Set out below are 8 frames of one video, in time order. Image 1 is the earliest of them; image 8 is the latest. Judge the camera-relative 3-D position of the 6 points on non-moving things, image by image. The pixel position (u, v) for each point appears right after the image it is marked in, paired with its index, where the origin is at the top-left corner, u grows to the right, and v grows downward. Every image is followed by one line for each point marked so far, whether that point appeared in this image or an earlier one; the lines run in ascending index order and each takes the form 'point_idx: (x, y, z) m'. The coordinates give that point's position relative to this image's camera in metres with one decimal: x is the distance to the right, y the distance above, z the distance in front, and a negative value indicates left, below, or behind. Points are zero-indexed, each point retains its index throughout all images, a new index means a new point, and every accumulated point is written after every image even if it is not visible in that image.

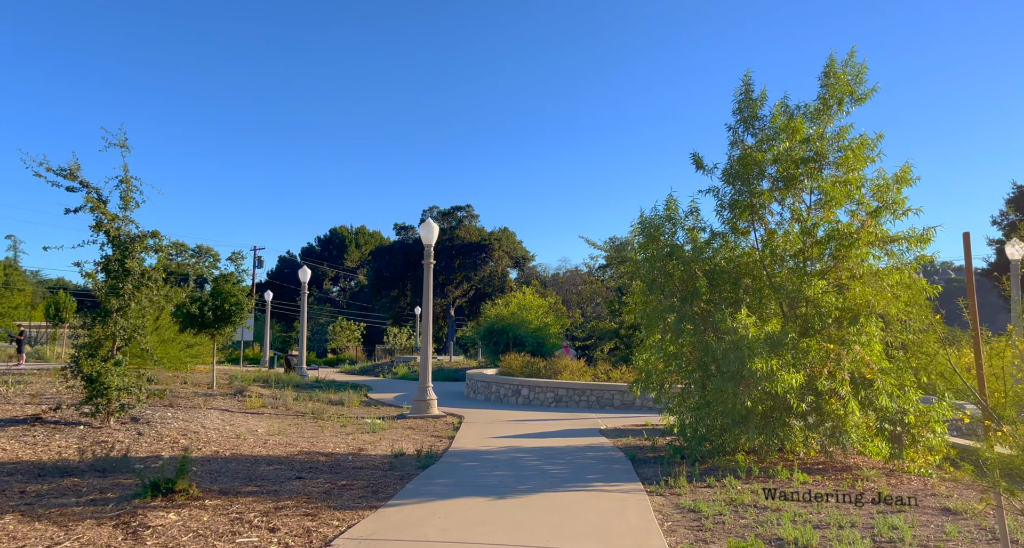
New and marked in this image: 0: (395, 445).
0: (-1.5, -2.2, +9.7) m
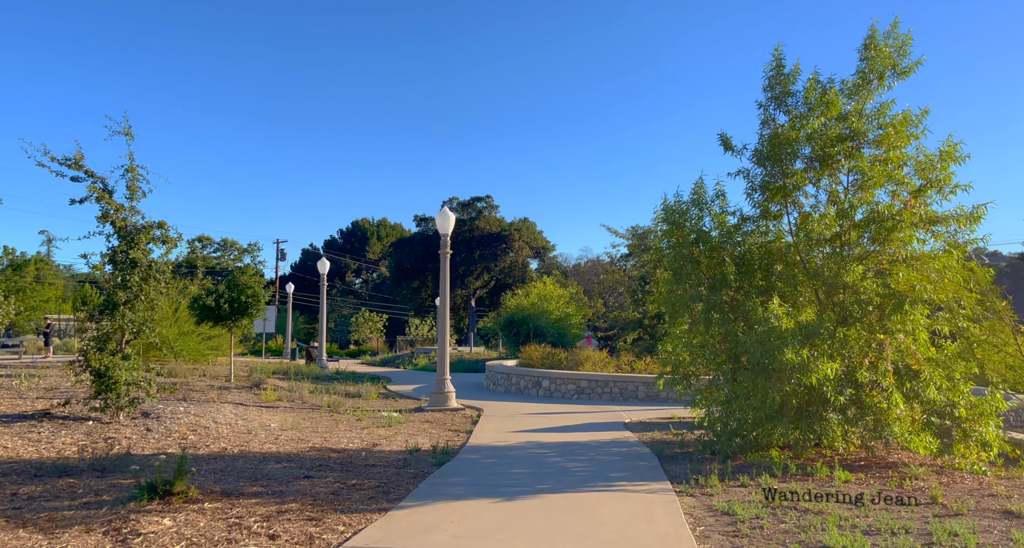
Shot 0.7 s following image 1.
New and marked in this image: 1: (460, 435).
0: (-1.2, -2.0, +9.3) m
1: (-0.7, -2.1, +10.0) m
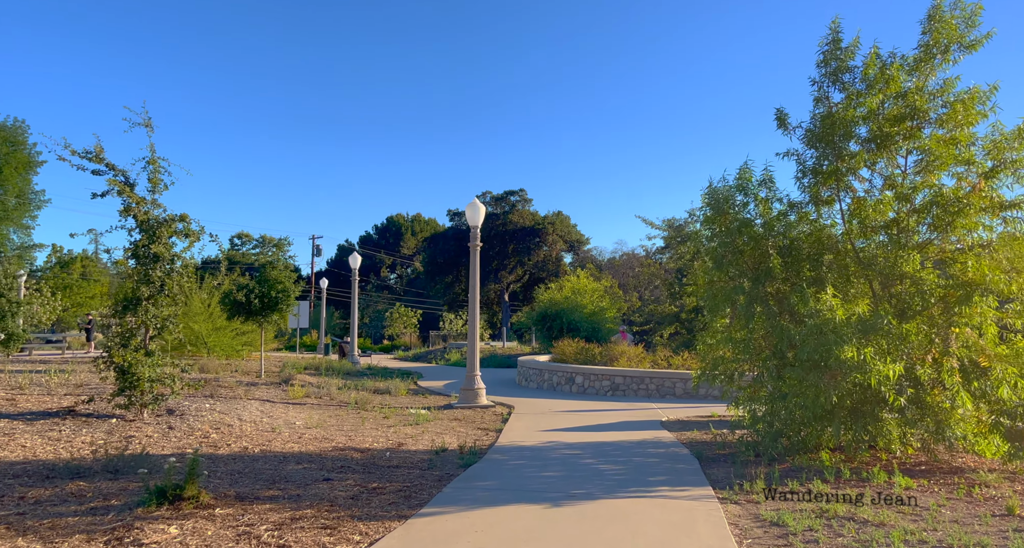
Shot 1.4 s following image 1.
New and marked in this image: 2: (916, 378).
0: (-0.9, -1.9, +9.0) m
1: (-0.3, -2.0, +9.7) m
2: (+4.2, -1.1, +8.0) m
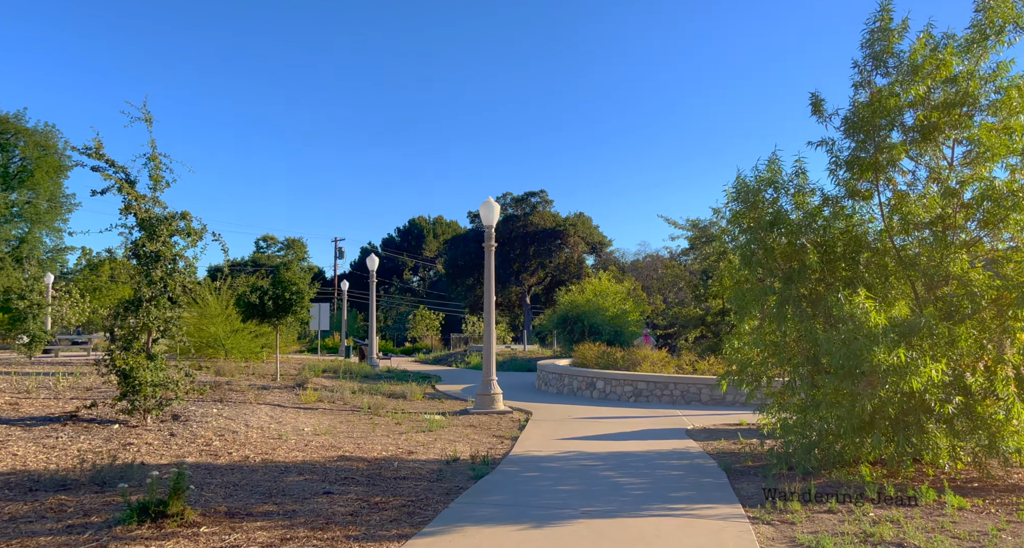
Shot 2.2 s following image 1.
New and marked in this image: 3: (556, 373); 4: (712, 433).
0: (-0.7, -2.0, +8.6) m
1: (-0.1, -2.0, +9.2) m
2: (+4.4, -1.1, +7.4) m
3: (+0.9, -2.0, +15.7) m
4: (+2.8, -2.2, +10.6) m
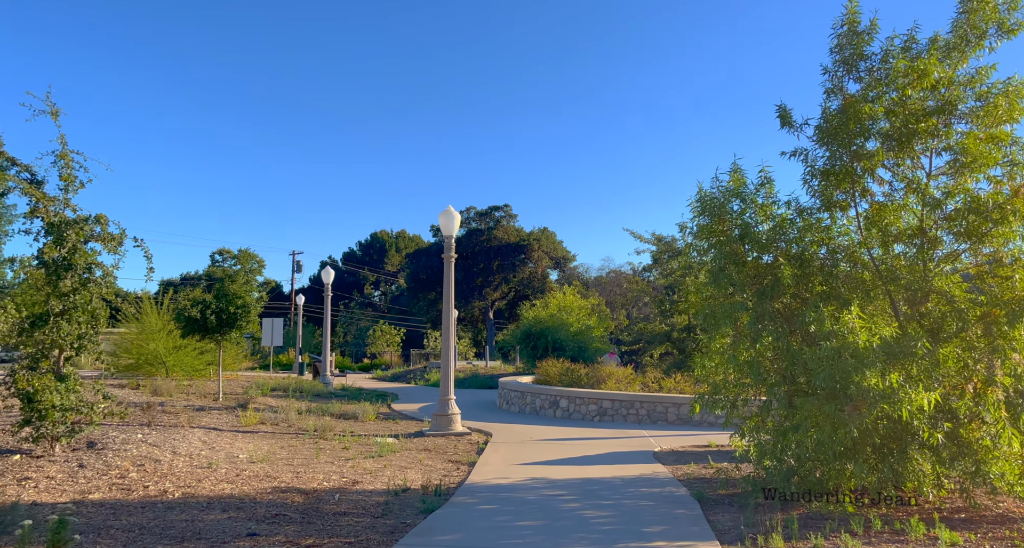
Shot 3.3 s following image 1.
0: (-1.1, -2.1, +7.9) m
1: (-0.6, -2.2, +8.5) m
2: (+4.0, -1.2, +7.0) m
3: (+0.1, -2.3, +15.1) m
4: (+2.2, -2.4, +10.0) m
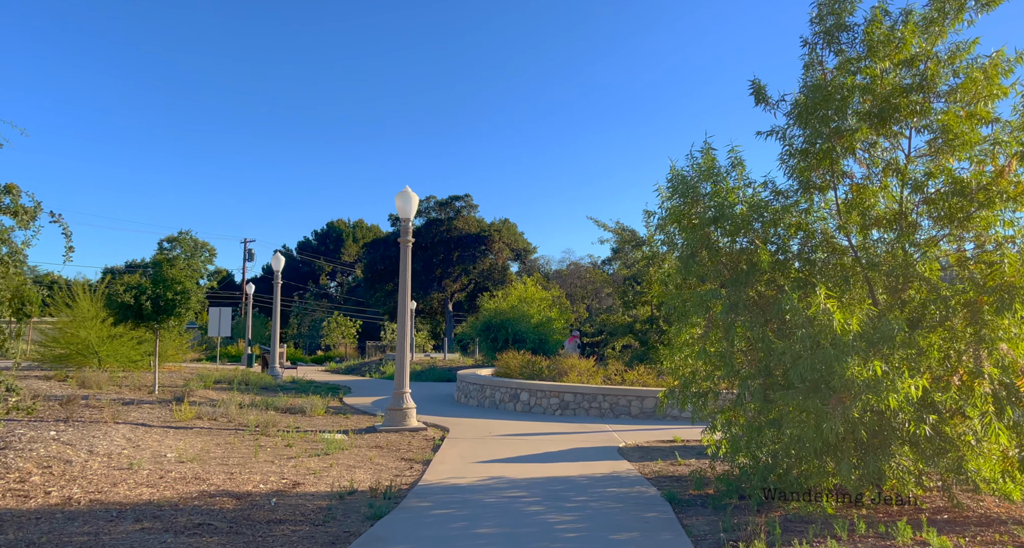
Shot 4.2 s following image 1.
0: (-1.6, -1.9, +7.2) m
1: (-1.0, -2.0, +7.9) m
2: (+3.6, -1.1, +6.6) m
3: (-0.7, -2.1, +14.5) m
4: (+1.7, -2.2, +9.5) m
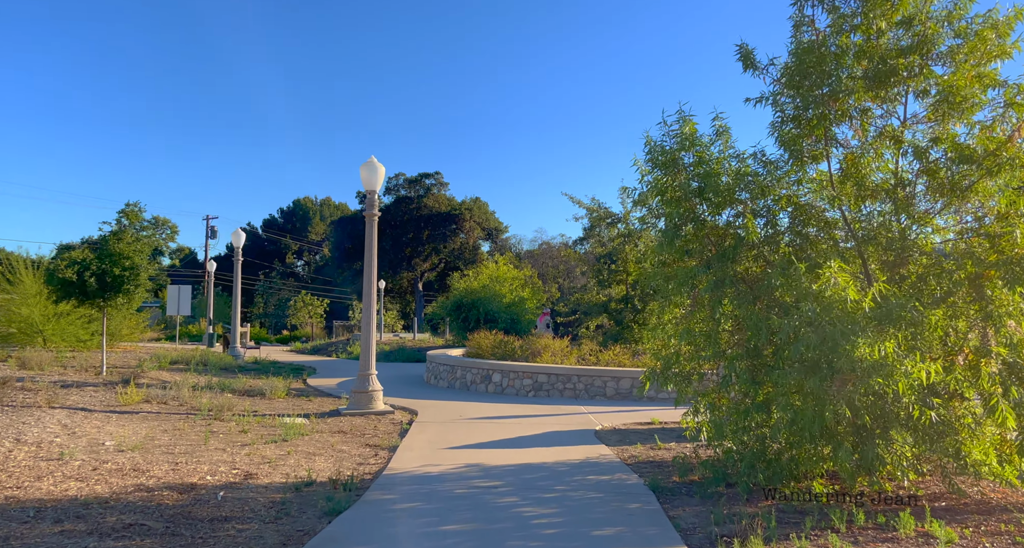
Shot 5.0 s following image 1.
0: (-1.8, -1.7, +6.6) m
1: (-1.3, -1.7, +7.3) m
2: (+3.4, -0.9, +6.2) m
3: (-1.2, -1.6, +13.9) m
4: (+1.4, -1.9, +9.1) m
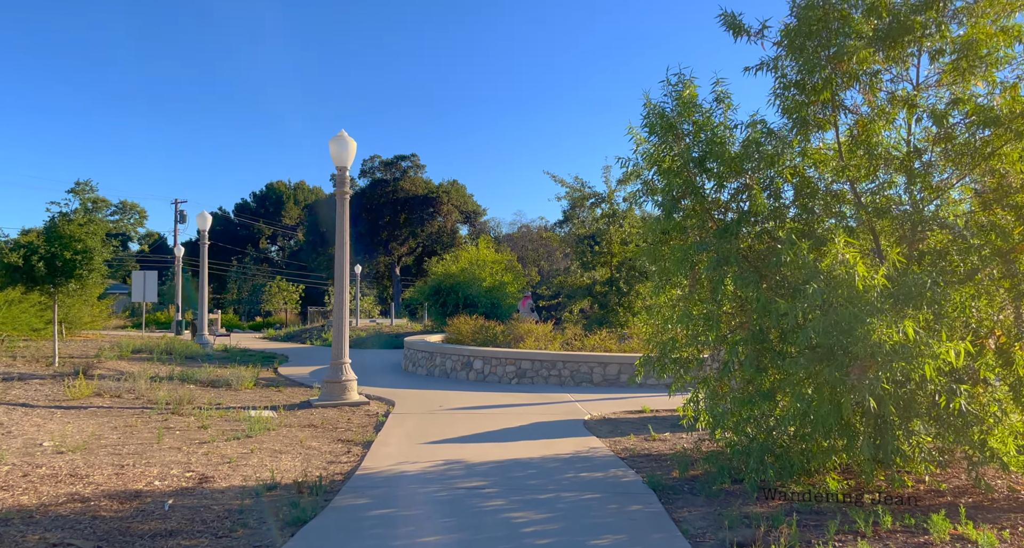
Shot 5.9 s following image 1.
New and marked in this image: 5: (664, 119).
0: (-1.9, -1.5, +6.0) m
1: (-1.4, -1.6, +6.7) m
2: (+3.3, -0.7, +5.7) m
3: (-1.5, -1.3, +13.3) m
4: (+1.2, -1.7, +8.5) m
5: (+1.3, +1.3, +6.5) m
